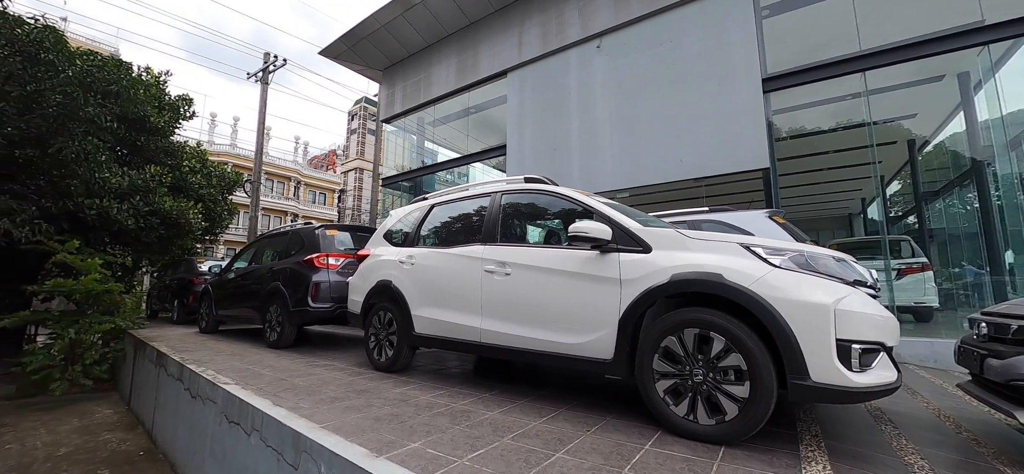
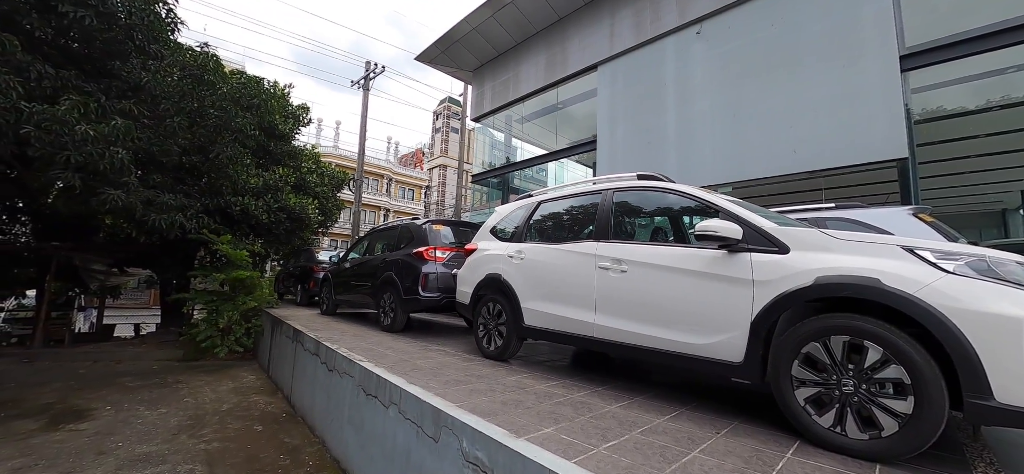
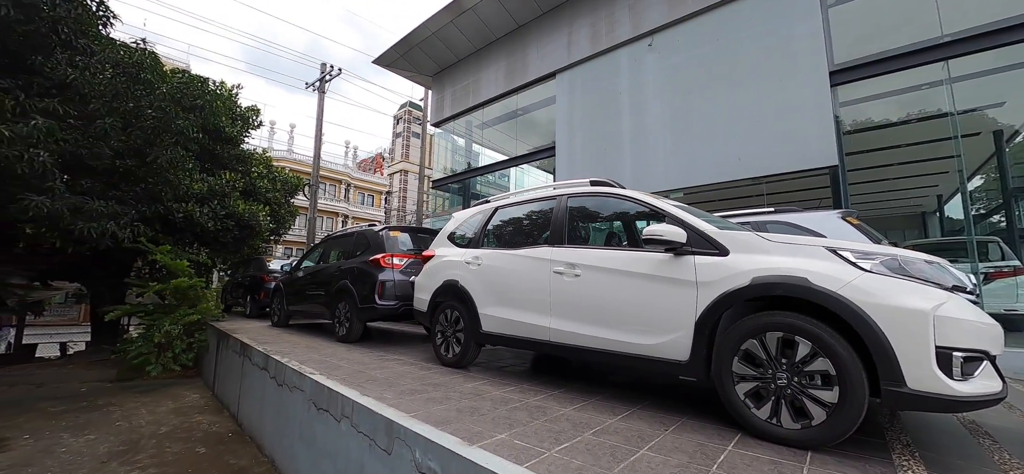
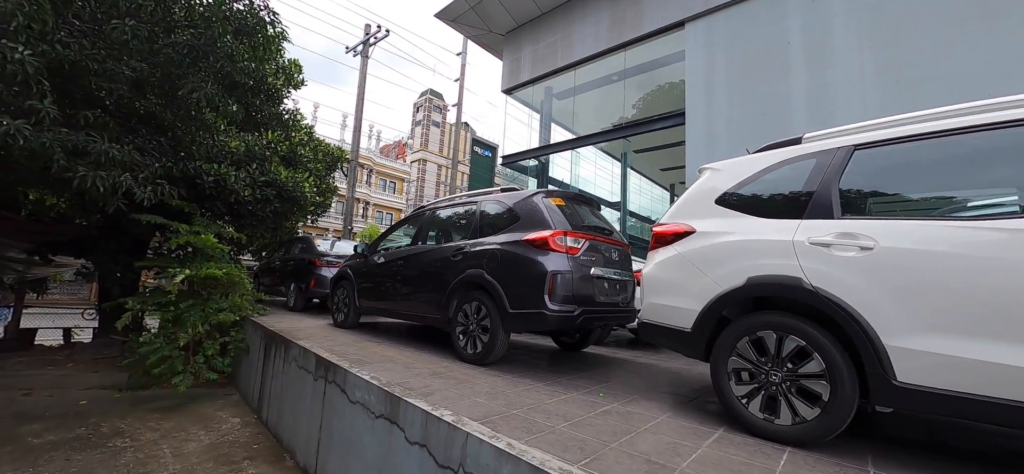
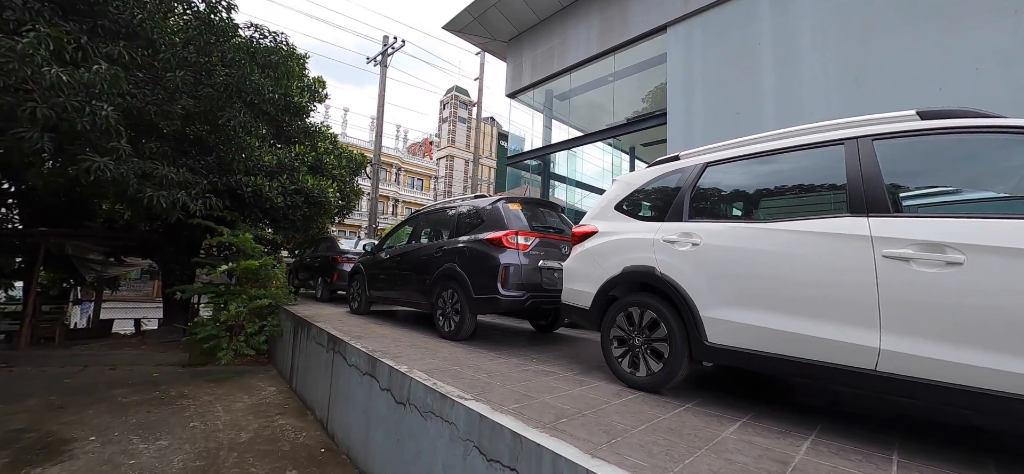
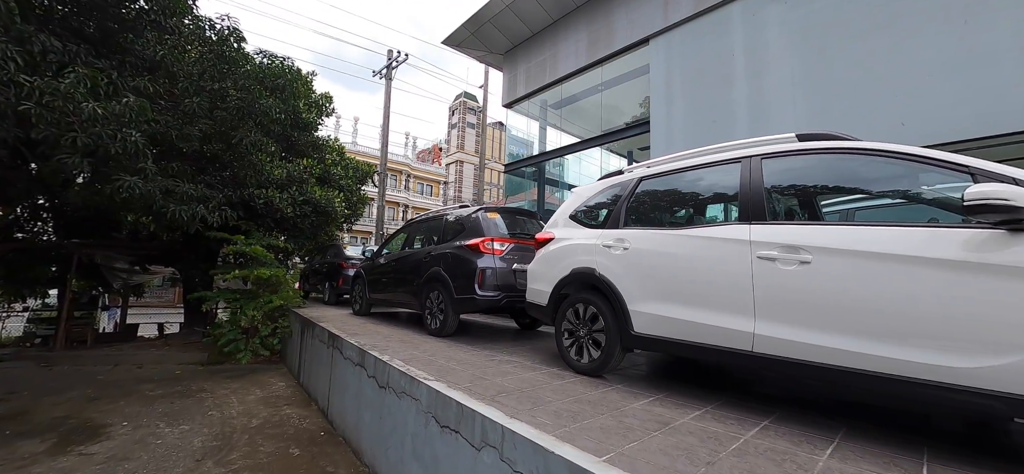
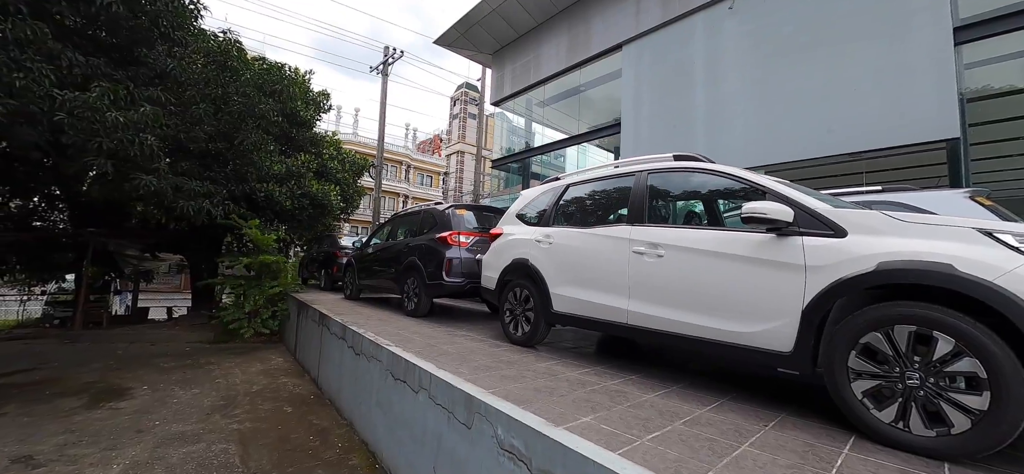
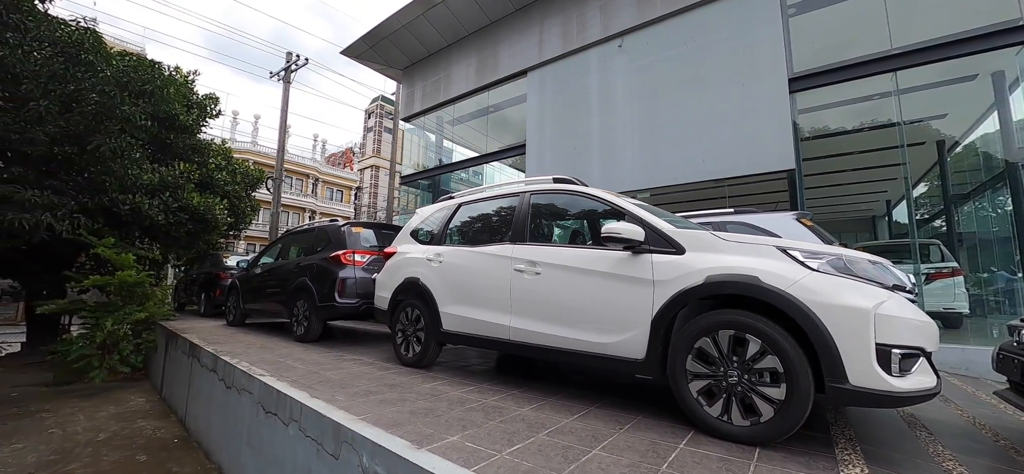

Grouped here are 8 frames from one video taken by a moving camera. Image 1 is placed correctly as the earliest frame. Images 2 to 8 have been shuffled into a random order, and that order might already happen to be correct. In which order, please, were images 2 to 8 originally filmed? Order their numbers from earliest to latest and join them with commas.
8, 3, 2, 7, 6, 5, 4
